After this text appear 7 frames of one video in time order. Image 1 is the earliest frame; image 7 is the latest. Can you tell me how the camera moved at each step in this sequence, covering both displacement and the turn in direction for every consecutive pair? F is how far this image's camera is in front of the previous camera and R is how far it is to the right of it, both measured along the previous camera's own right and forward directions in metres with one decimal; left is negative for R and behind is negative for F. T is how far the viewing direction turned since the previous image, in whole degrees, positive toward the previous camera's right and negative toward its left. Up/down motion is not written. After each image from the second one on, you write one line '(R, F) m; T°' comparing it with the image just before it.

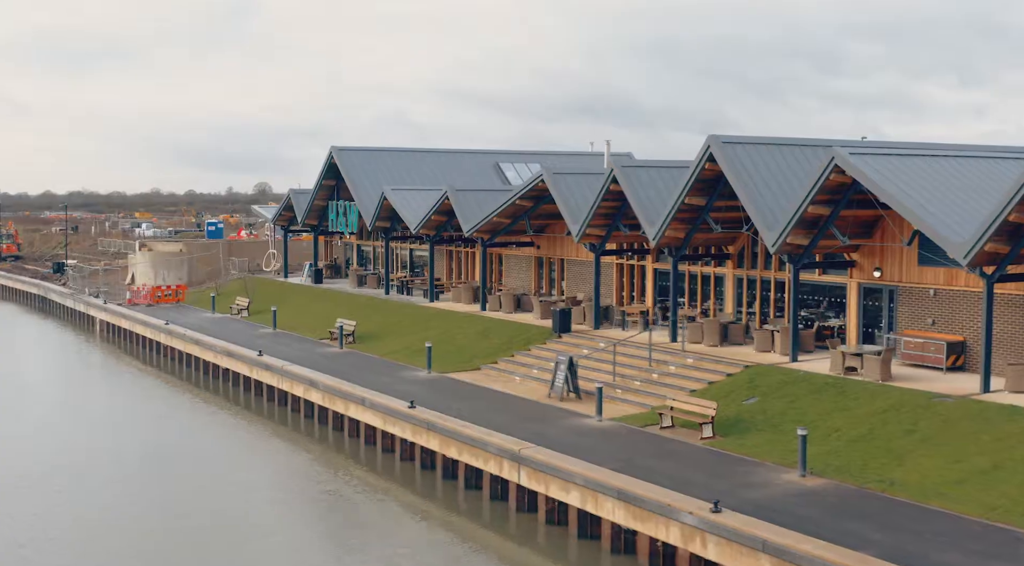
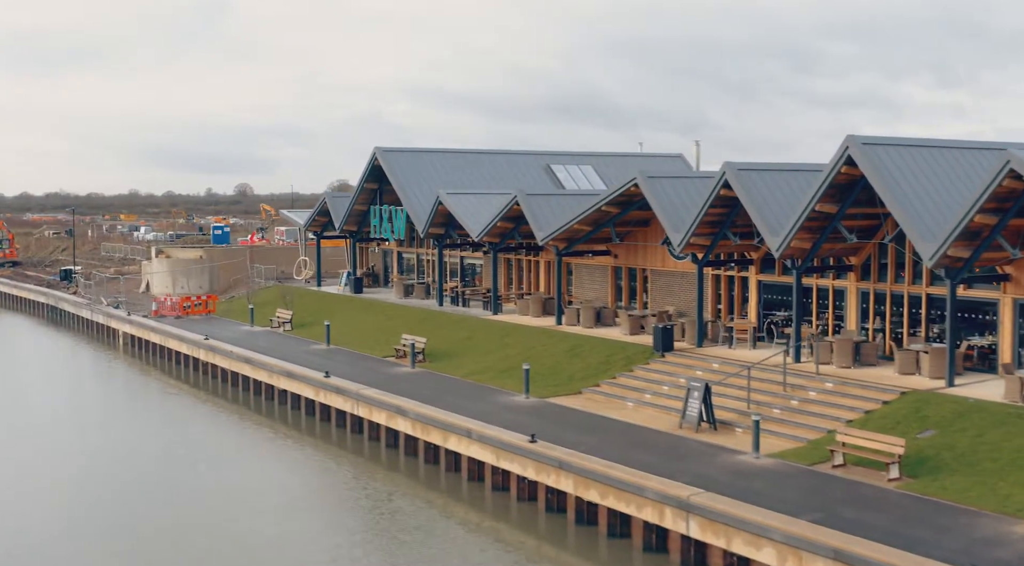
(-3.1, +3.0) m; +1°
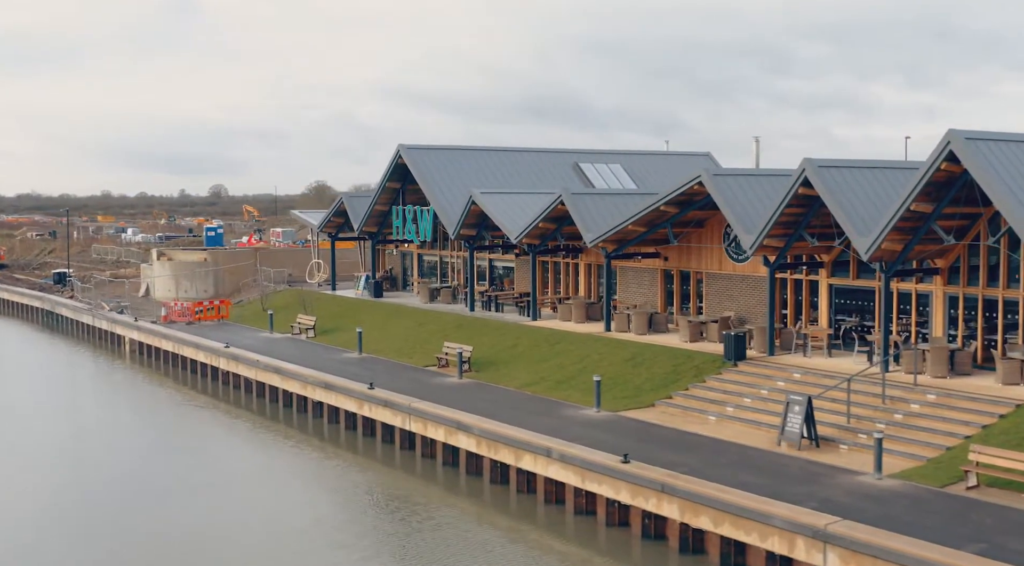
(-2.1, +2.0) m; +1°
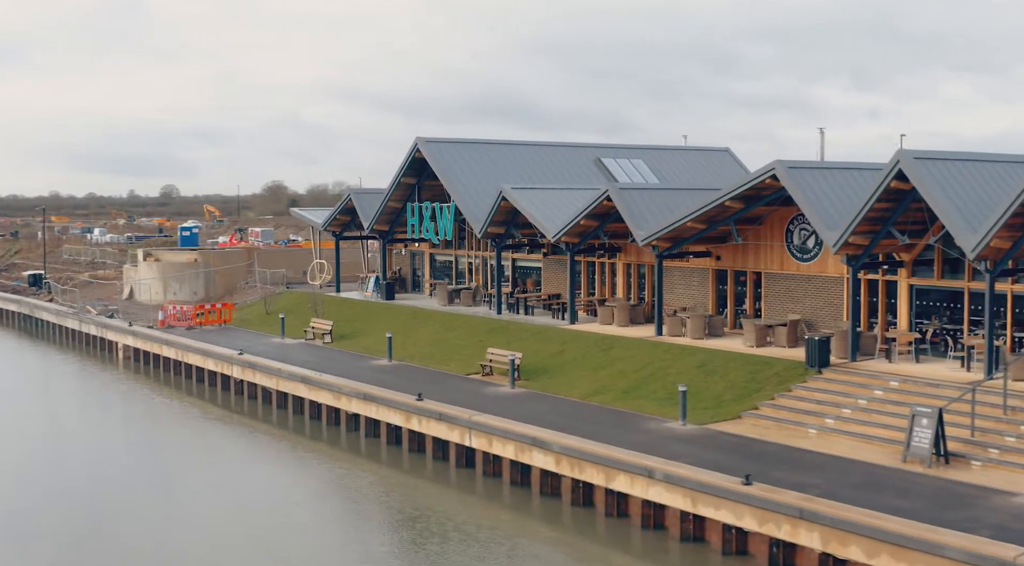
(-2.5, +2.4) m; +3°
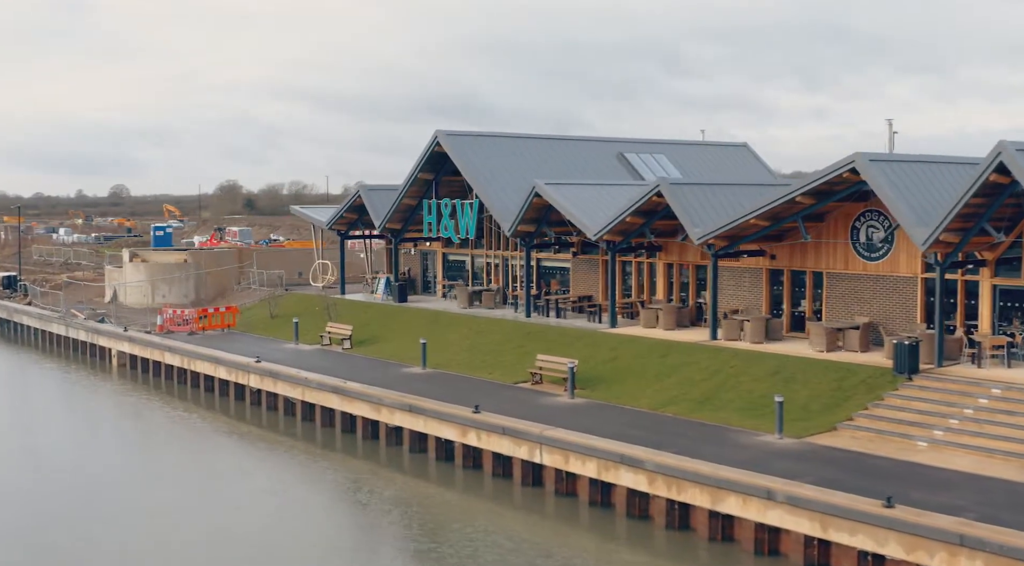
(-2.4, +2.2) m; +2°
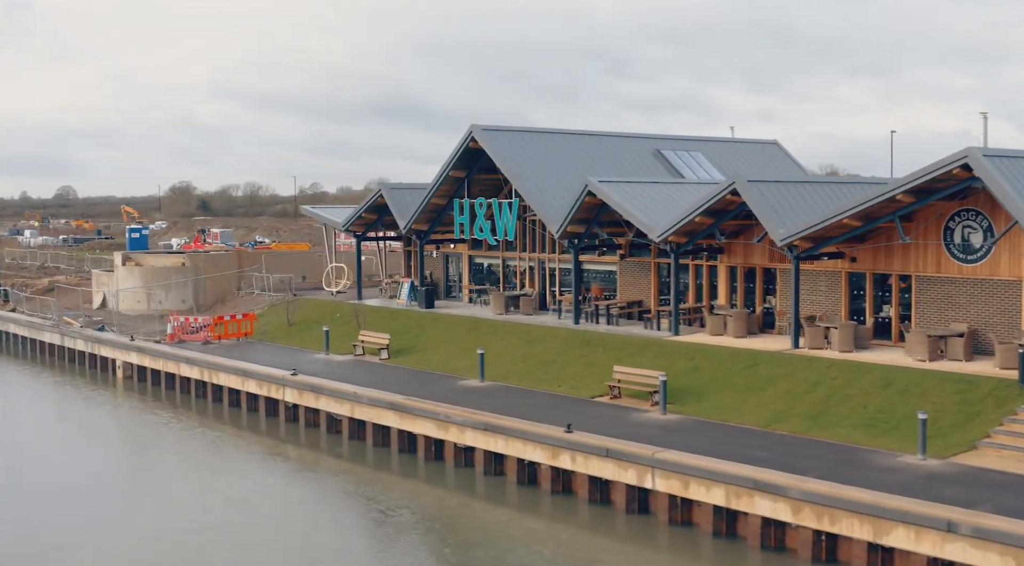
(-2.8, +2.4) m; +3°
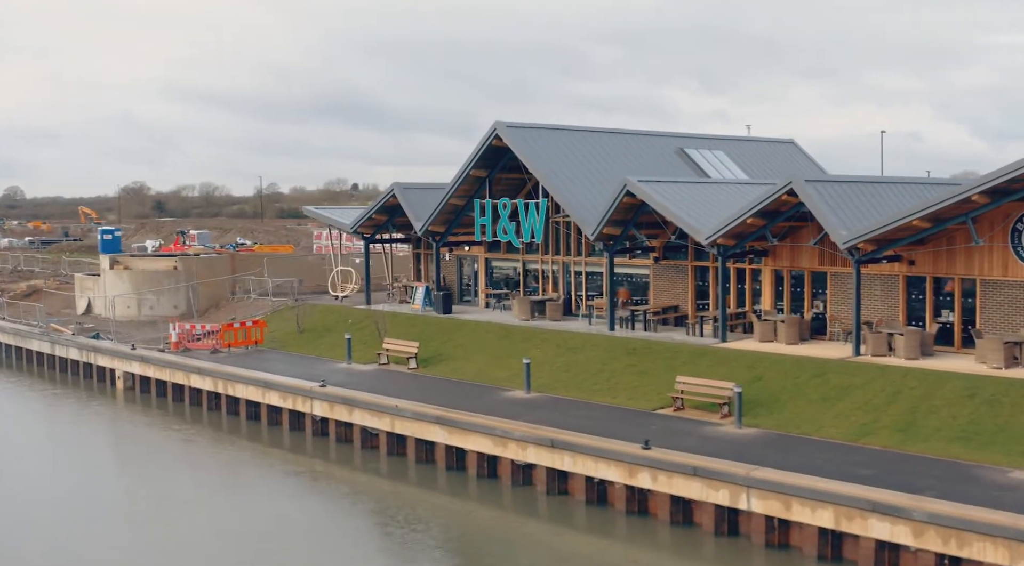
(-2.2, +1.6) m; +2°
